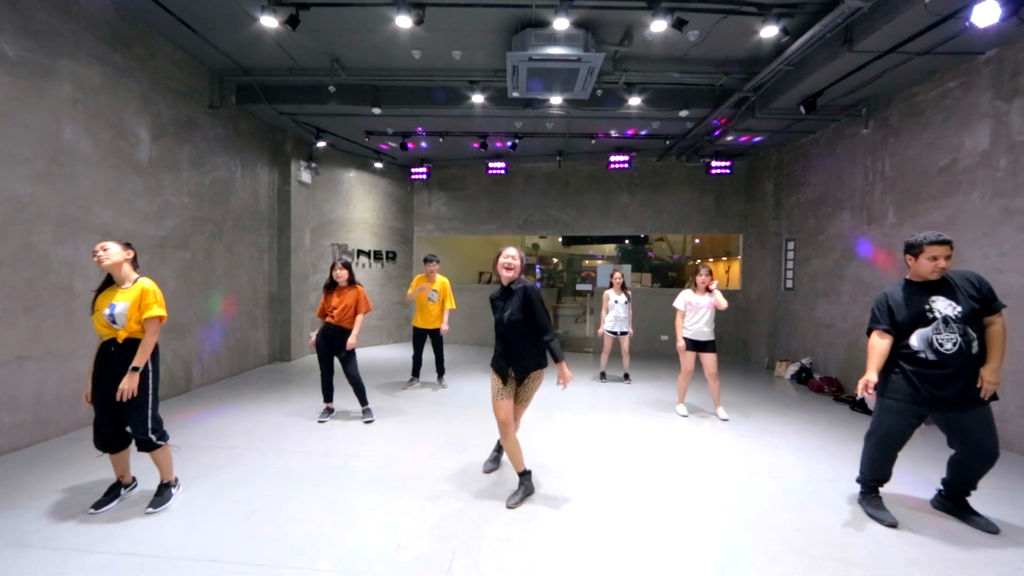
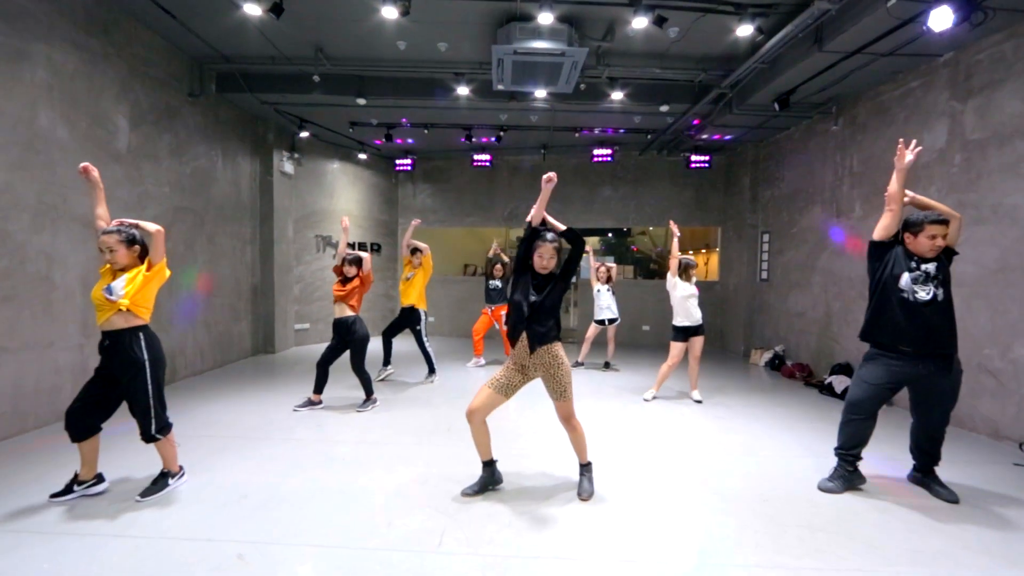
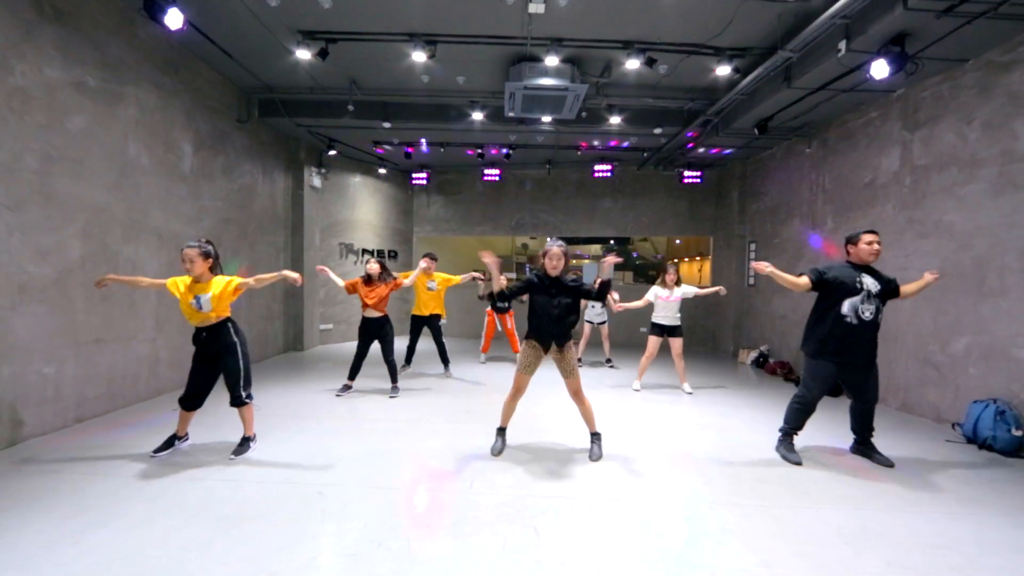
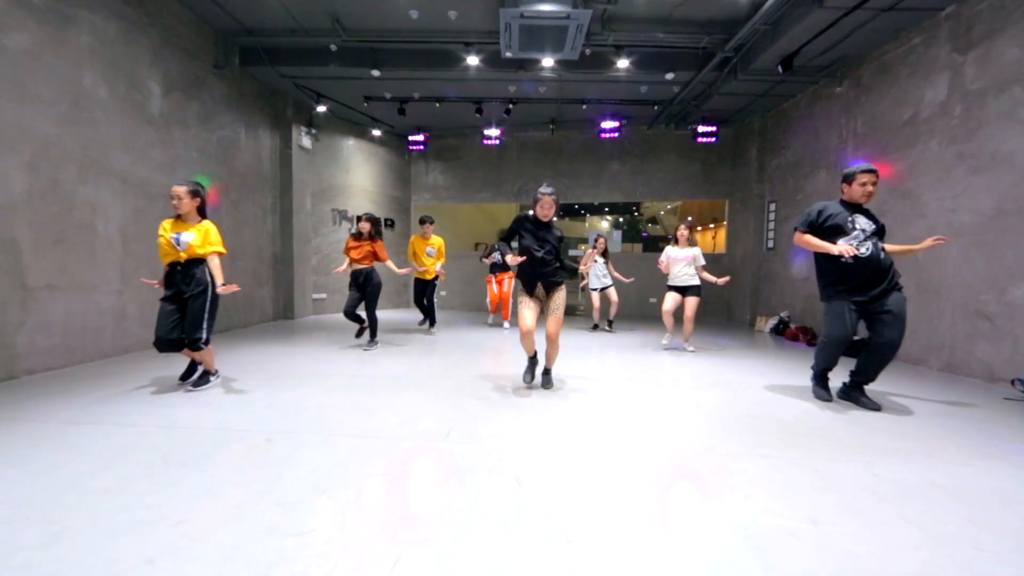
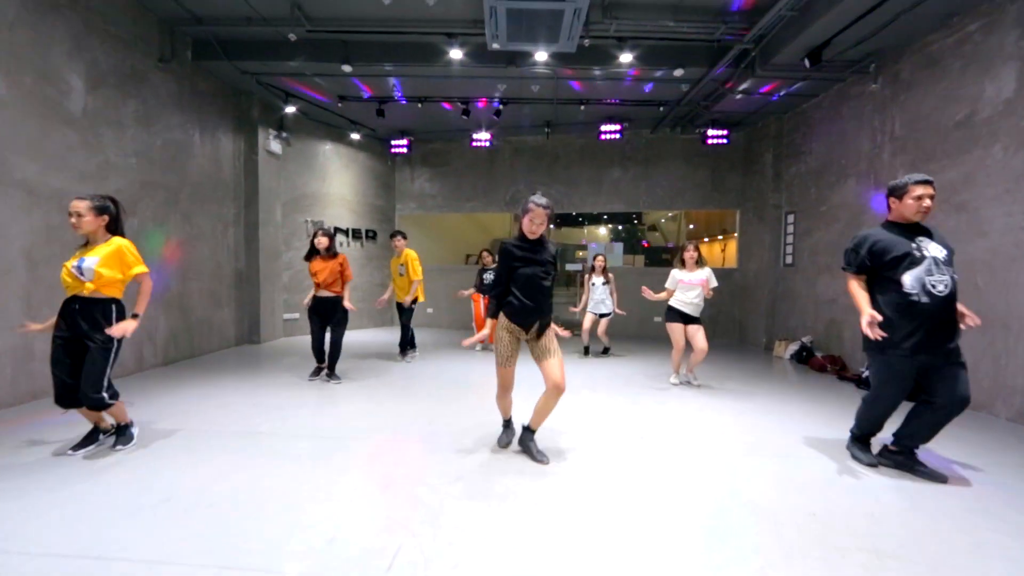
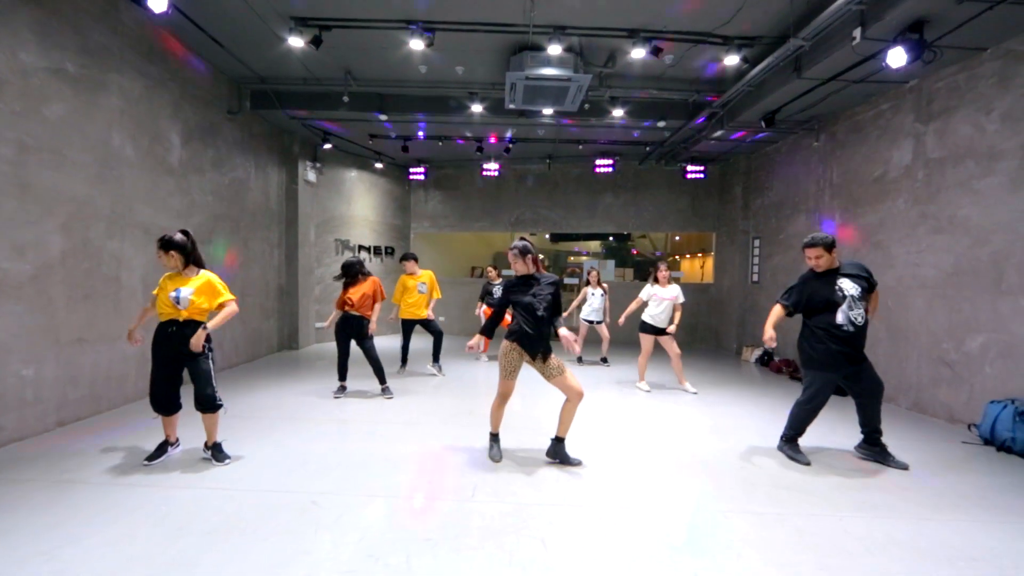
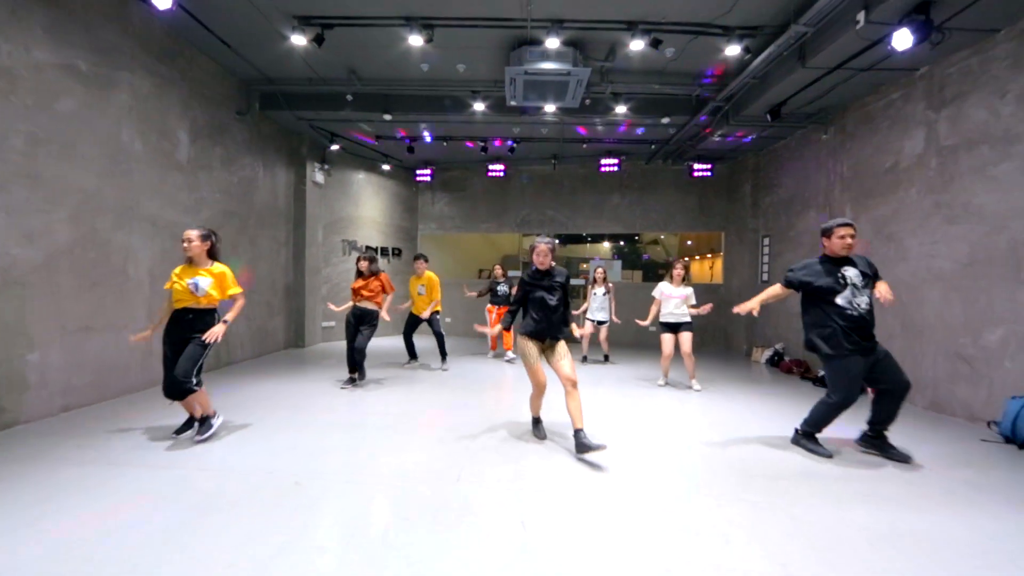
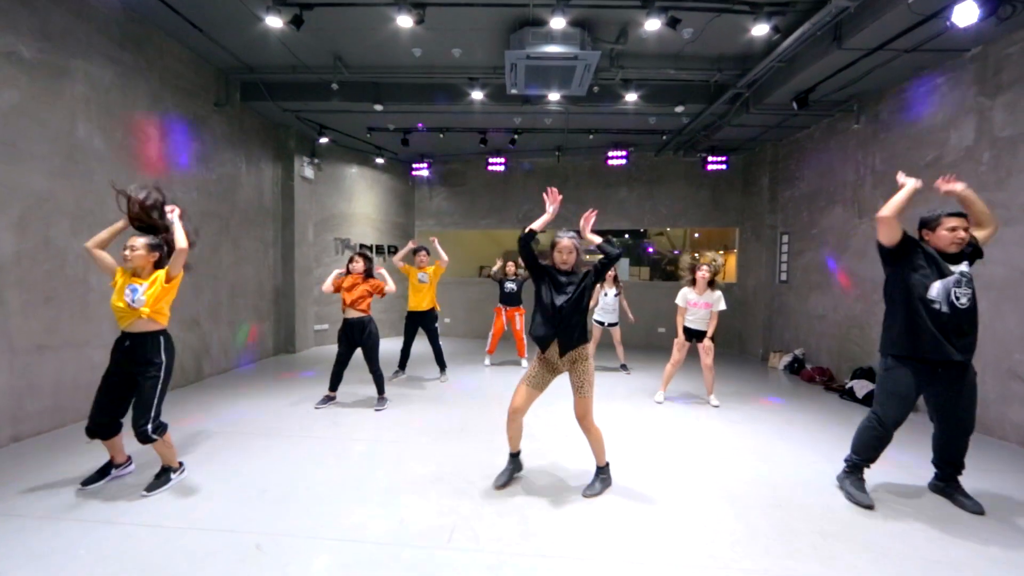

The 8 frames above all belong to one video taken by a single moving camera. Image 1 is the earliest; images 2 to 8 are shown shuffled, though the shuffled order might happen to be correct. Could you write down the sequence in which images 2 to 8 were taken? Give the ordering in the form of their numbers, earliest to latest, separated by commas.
6, 2, 3, 8, 7, 4, 5
